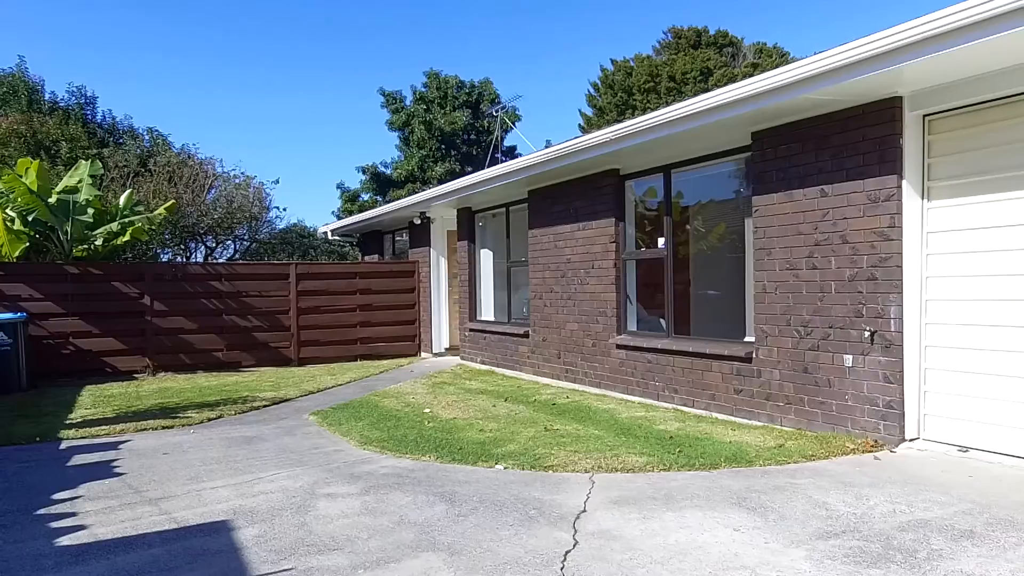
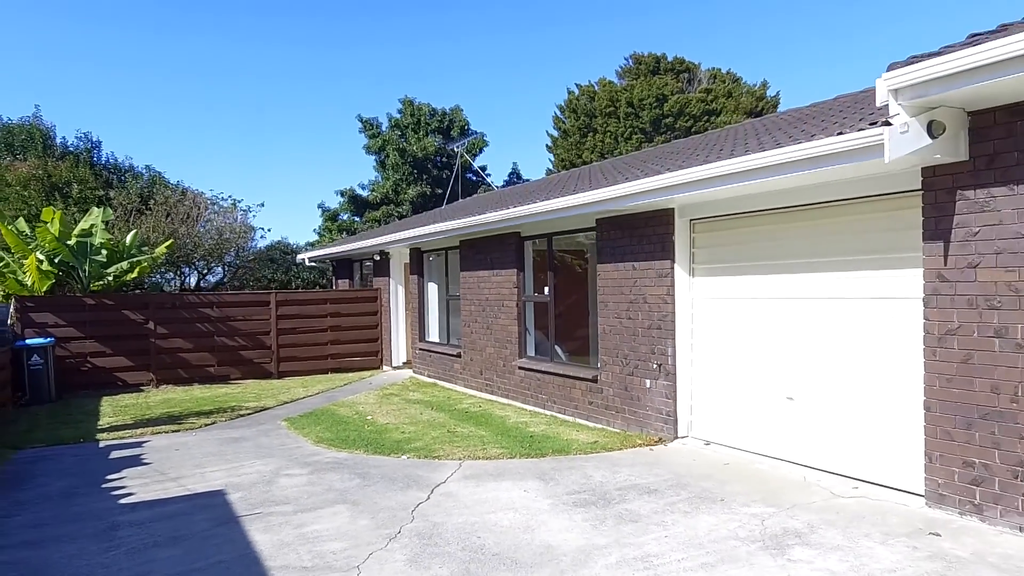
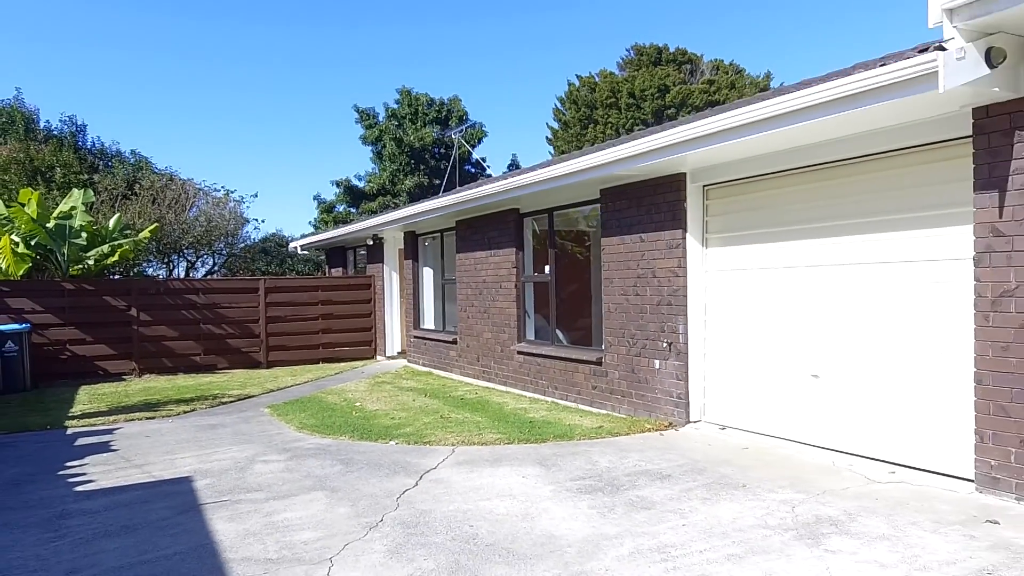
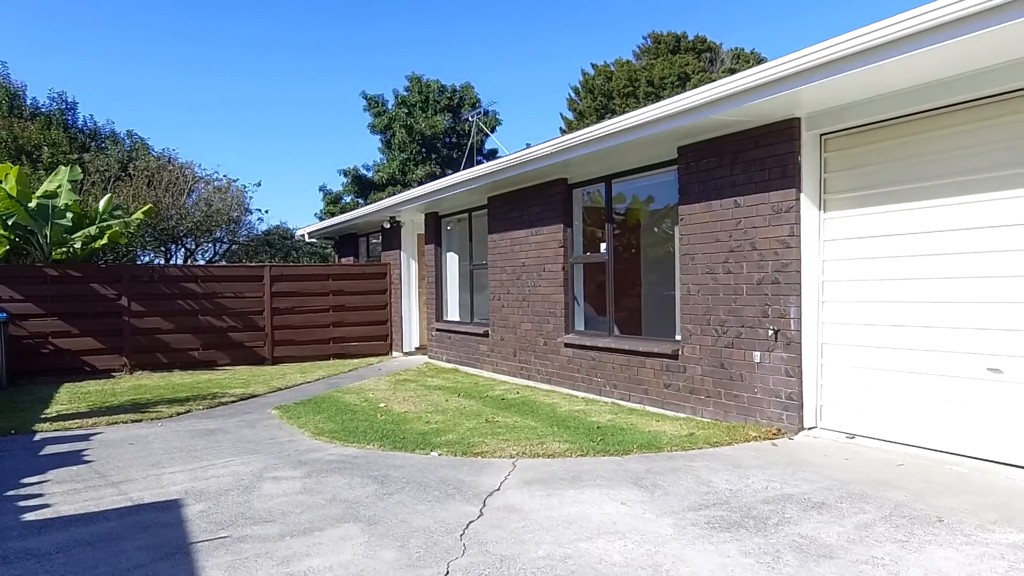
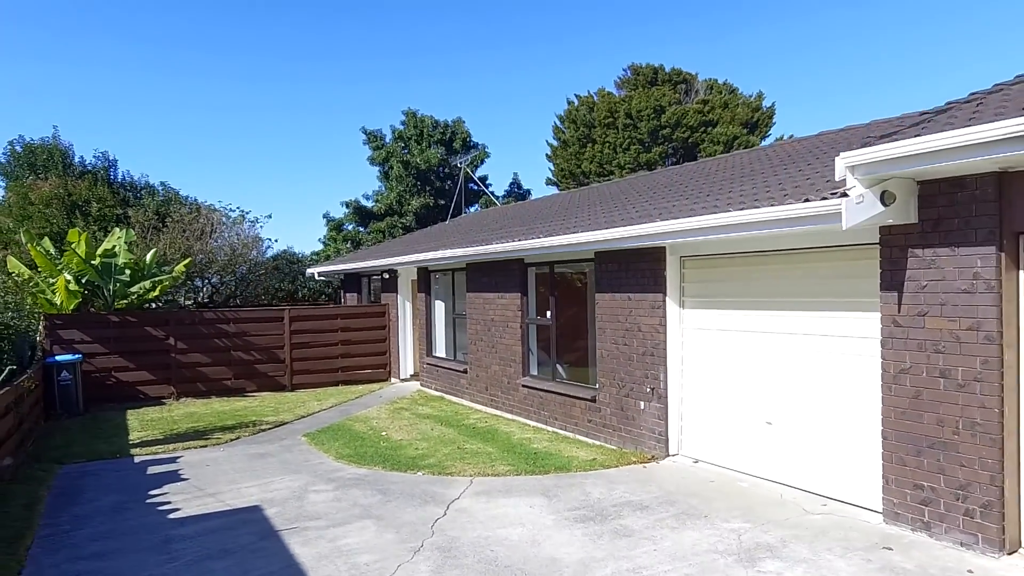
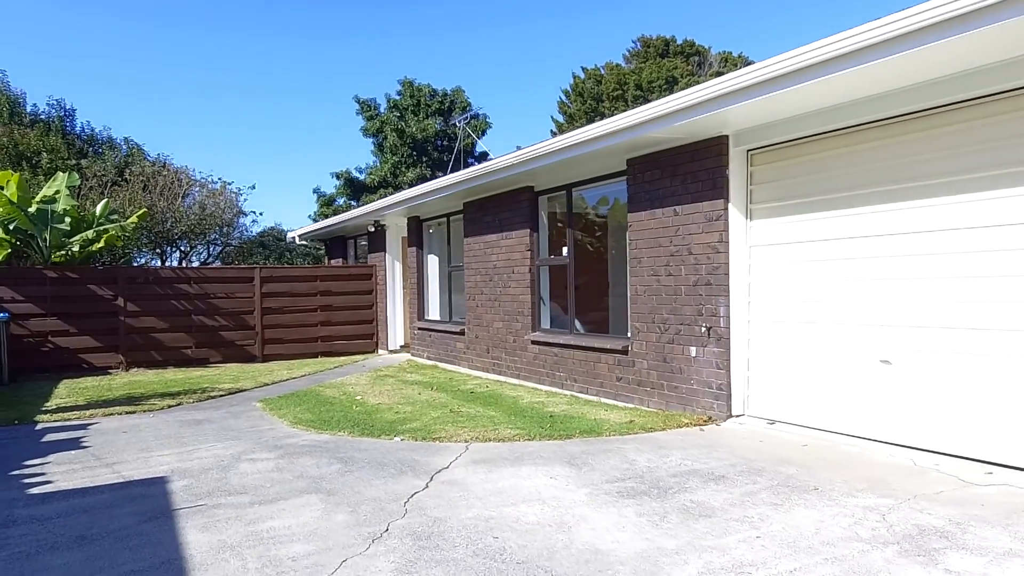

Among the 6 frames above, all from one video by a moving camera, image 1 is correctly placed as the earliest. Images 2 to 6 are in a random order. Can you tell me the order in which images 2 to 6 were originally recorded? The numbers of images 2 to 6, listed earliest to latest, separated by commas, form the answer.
4, 6, 3, 2, 5
